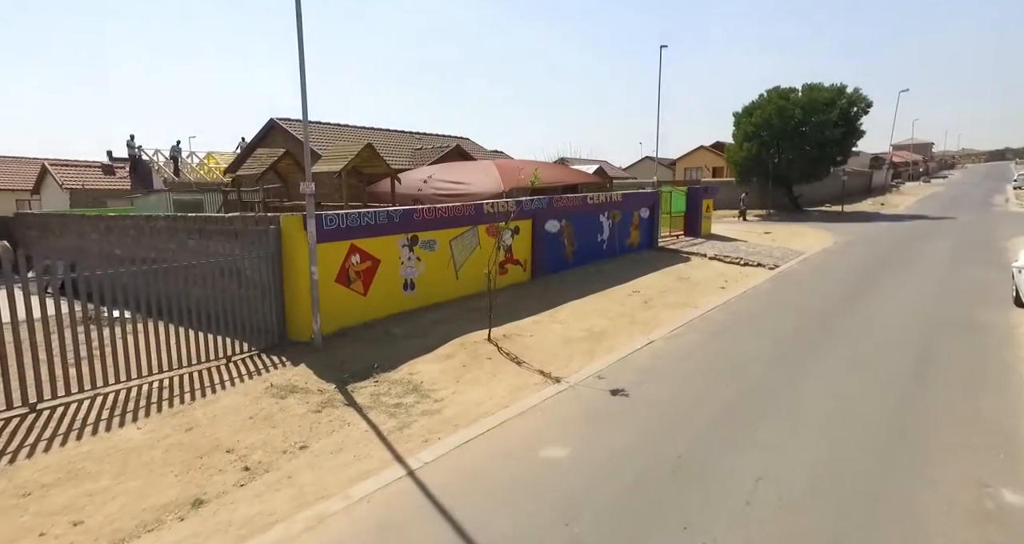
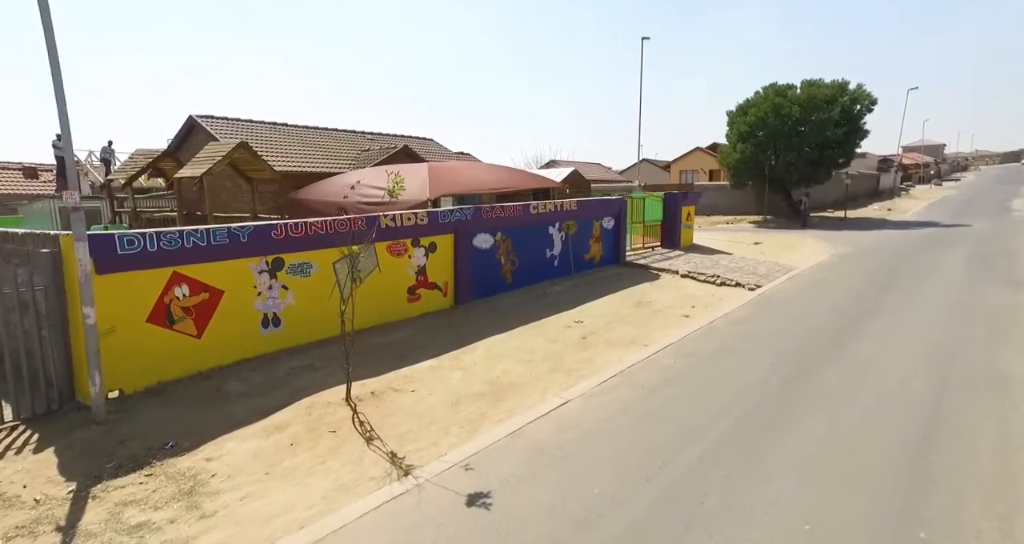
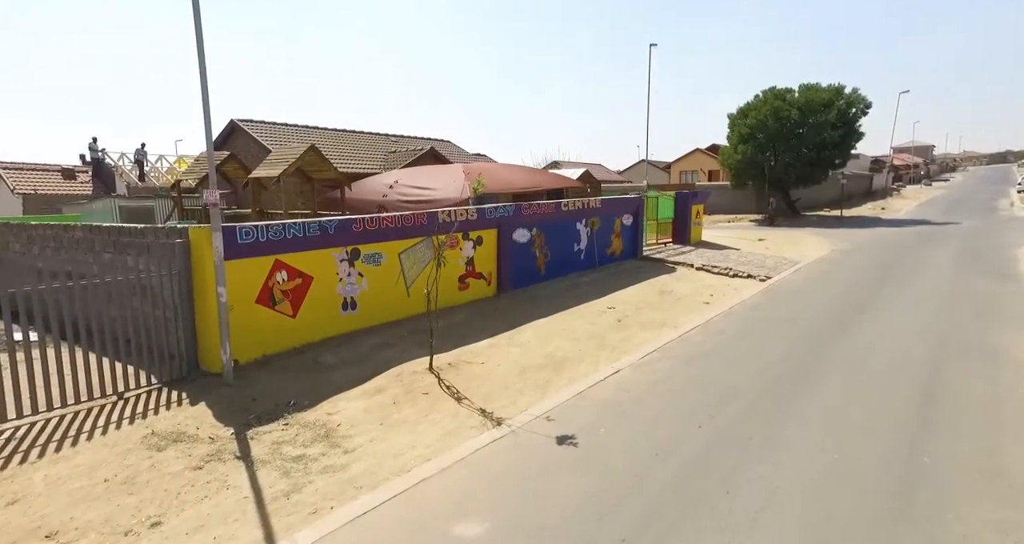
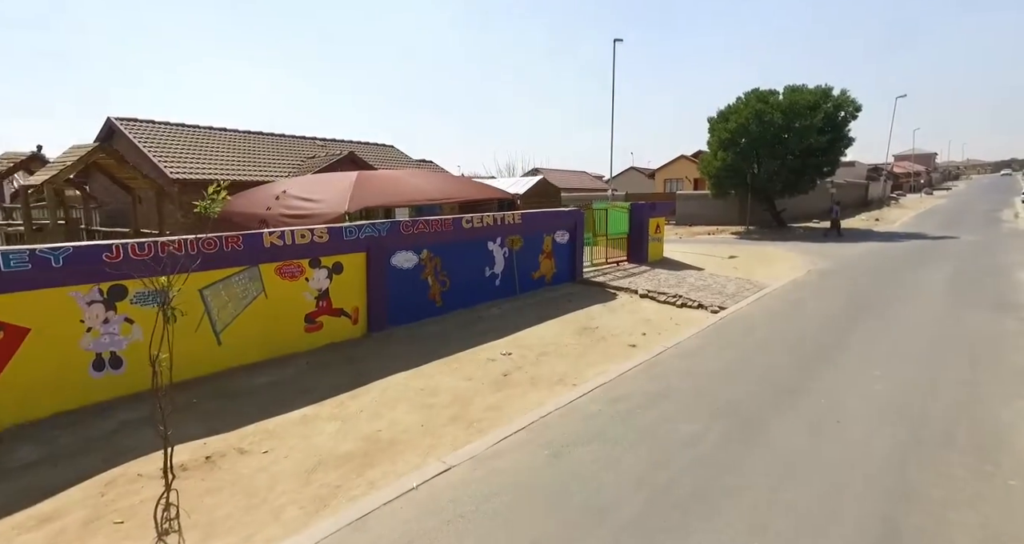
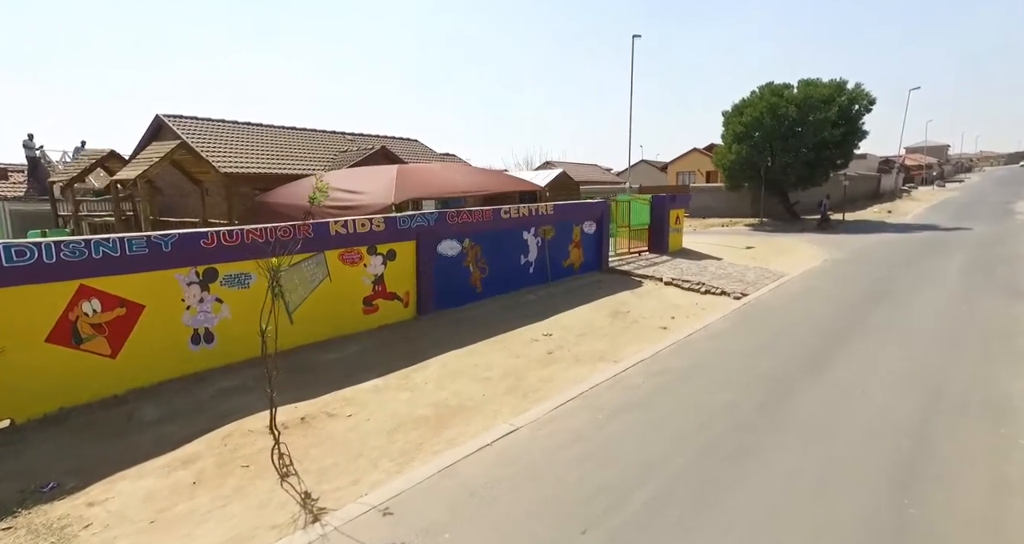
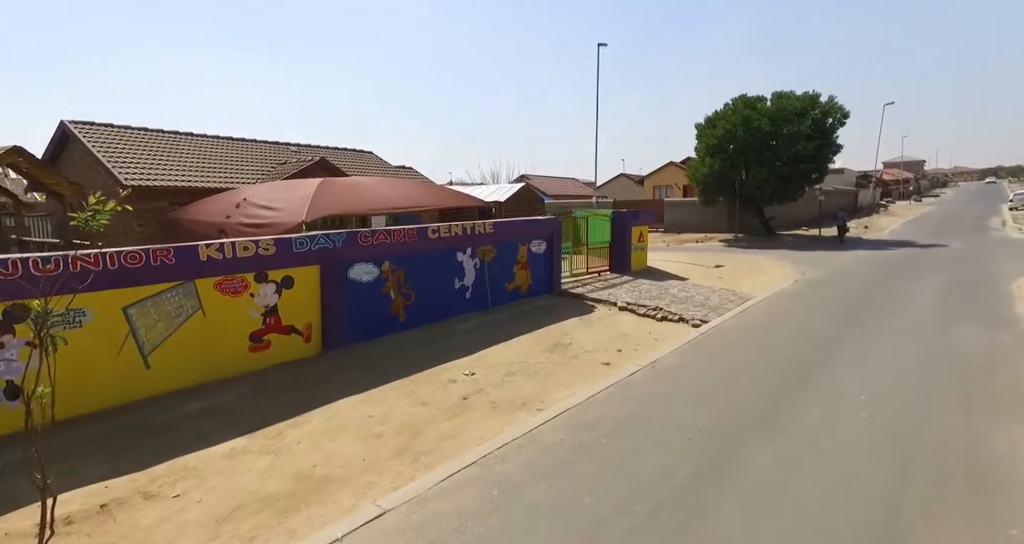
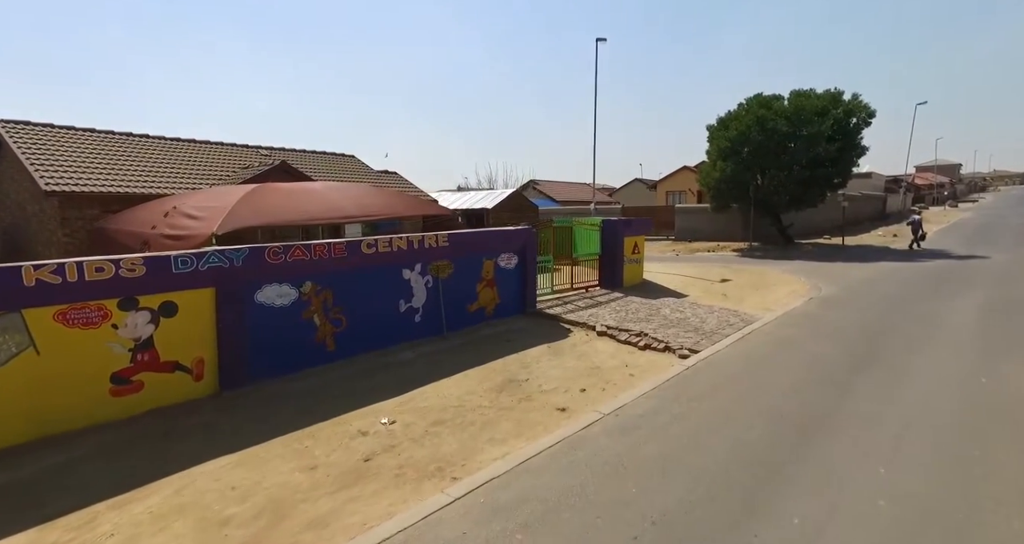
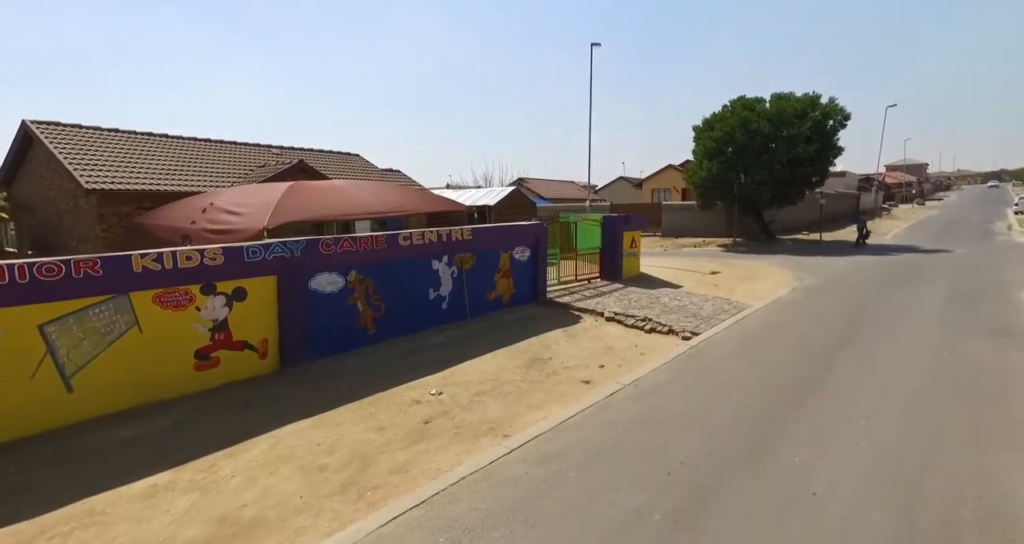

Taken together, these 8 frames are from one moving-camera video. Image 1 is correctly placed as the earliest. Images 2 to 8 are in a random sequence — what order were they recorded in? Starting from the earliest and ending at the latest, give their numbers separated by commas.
3, 2, 5, 4, 6, 8, 7
